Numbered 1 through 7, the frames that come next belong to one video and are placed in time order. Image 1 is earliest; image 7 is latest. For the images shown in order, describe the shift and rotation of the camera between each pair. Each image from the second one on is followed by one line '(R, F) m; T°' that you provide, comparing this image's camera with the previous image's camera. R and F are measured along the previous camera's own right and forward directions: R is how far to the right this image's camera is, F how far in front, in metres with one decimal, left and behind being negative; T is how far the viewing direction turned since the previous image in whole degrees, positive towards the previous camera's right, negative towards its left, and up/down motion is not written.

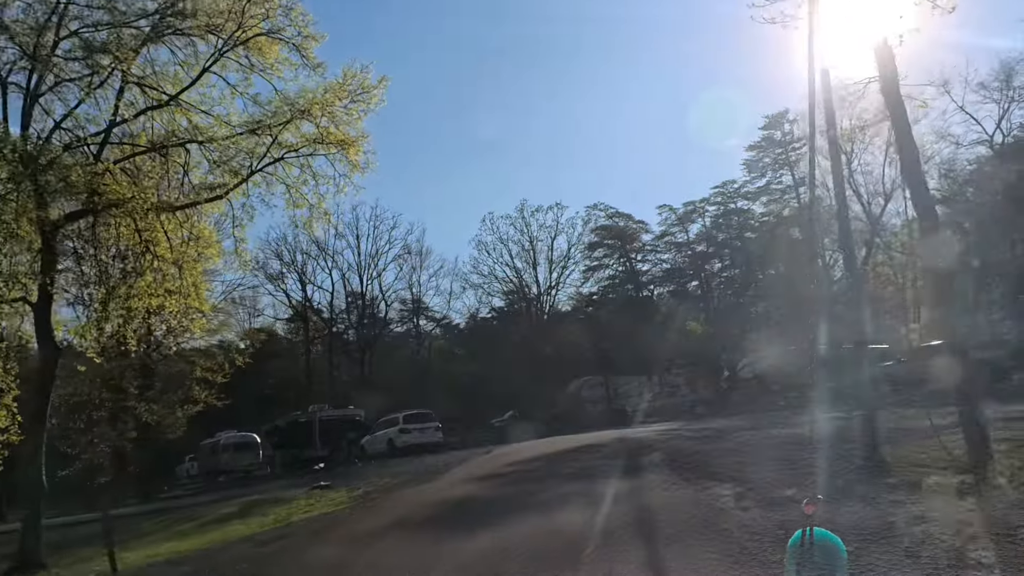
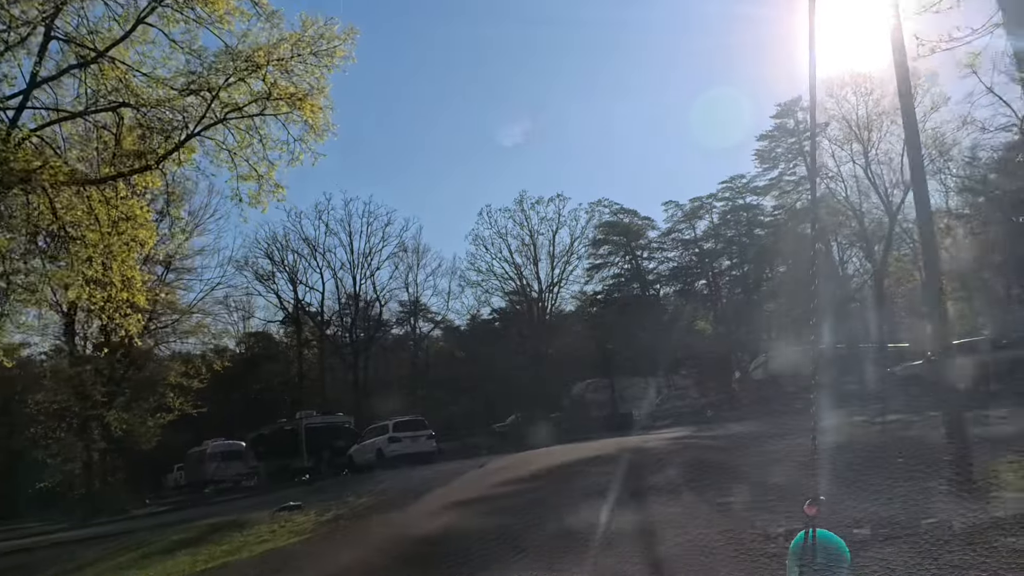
(+0.1, +2.0) m; 0°
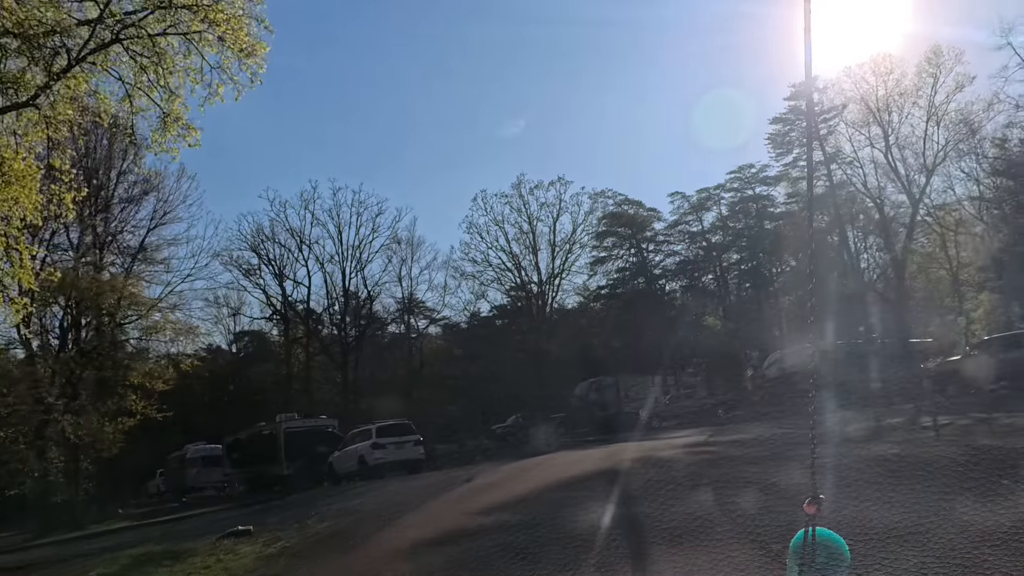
(+0.2, +2.3) m; 0°
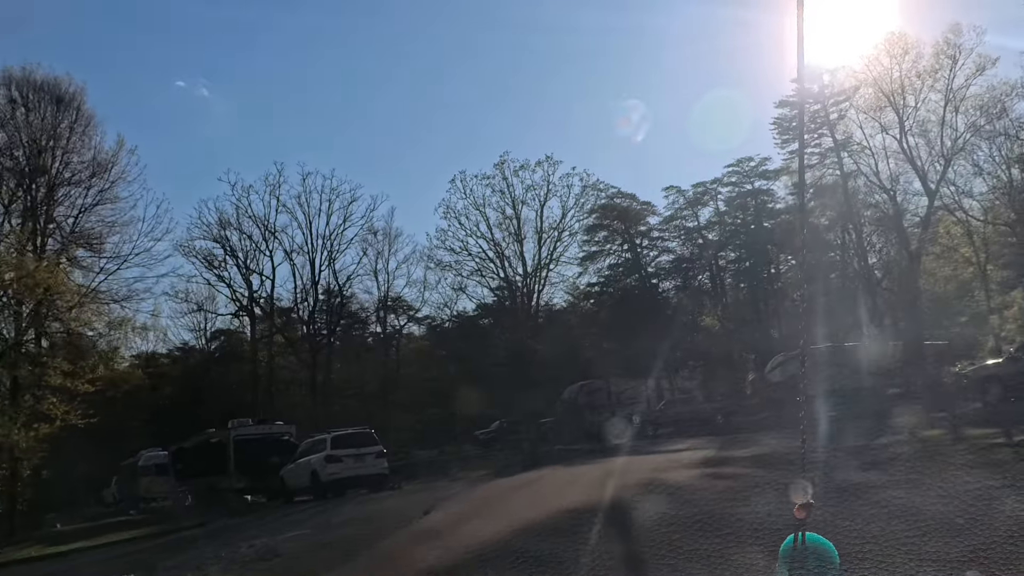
(+0.2, +3.0) m; +1°
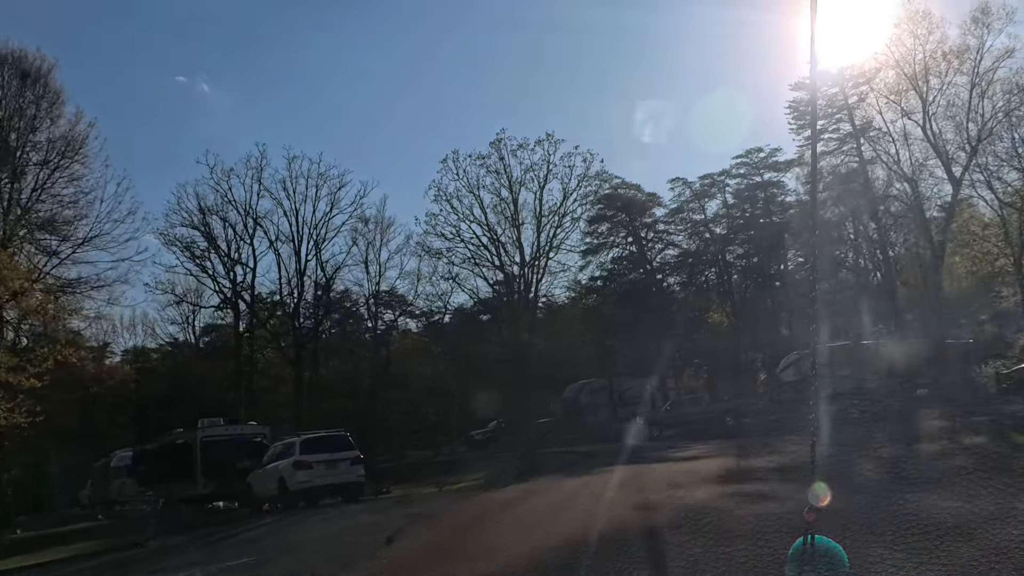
(+0.1, +2.1) m; 0°
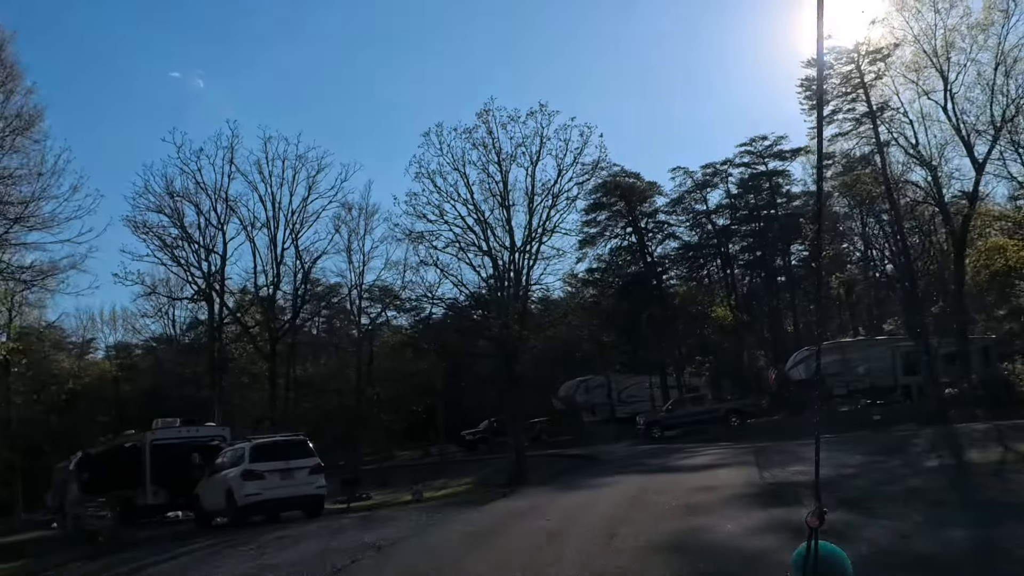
(+0.2, +2.2) m; 0°
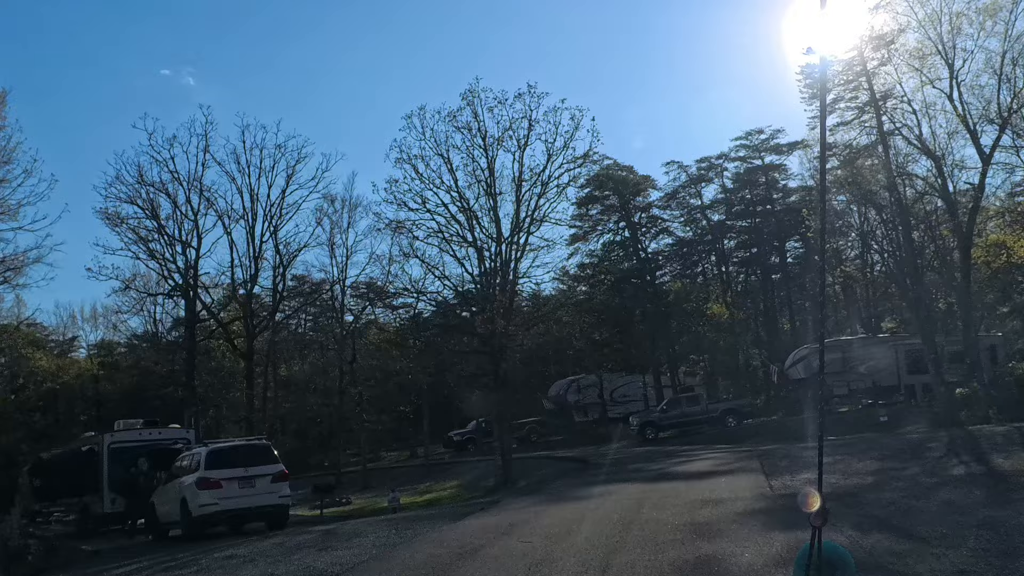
(+0.1, +1.3) m; 0°
